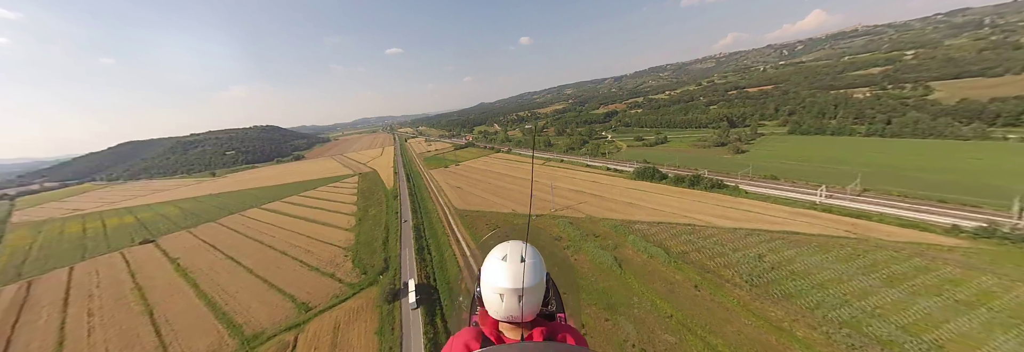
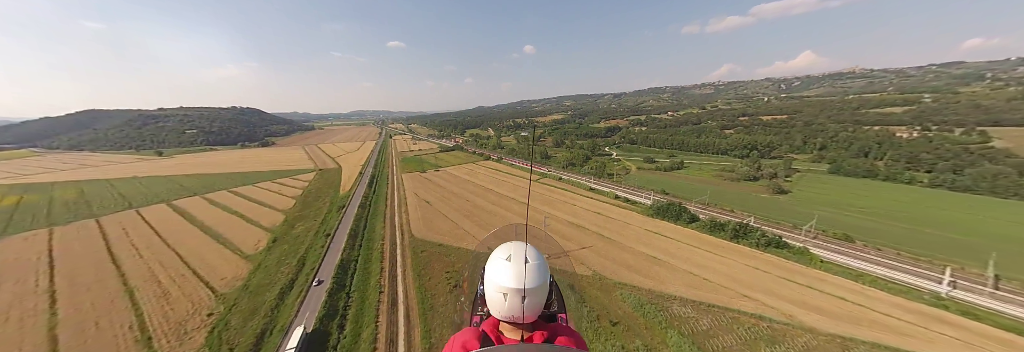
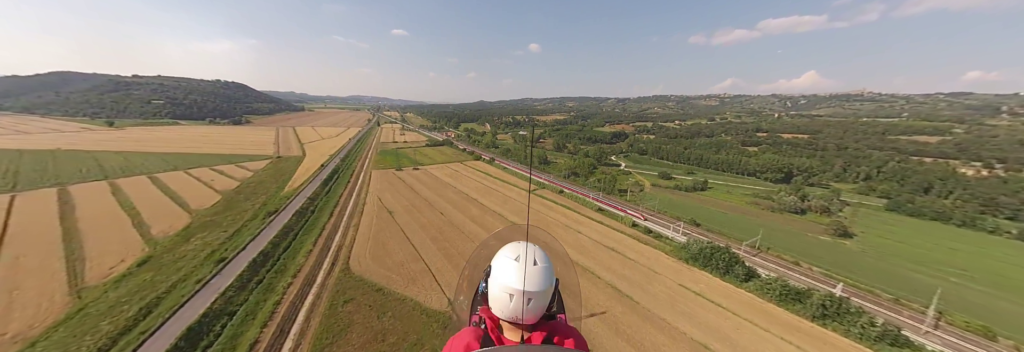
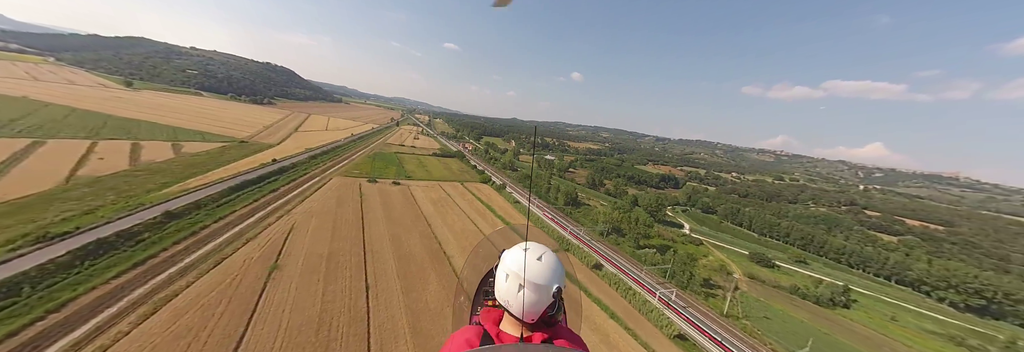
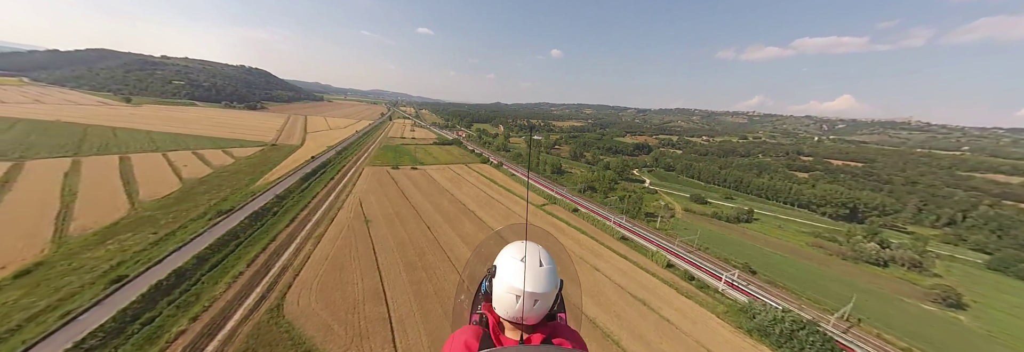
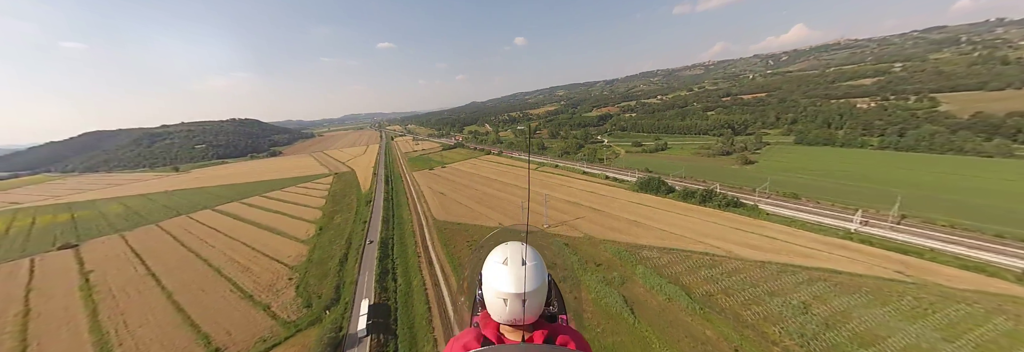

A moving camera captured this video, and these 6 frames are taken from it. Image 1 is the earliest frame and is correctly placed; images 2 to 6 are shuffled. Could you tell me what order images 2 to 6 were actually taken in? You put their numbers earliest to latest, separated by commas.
6, 2, 3, 5, 4
